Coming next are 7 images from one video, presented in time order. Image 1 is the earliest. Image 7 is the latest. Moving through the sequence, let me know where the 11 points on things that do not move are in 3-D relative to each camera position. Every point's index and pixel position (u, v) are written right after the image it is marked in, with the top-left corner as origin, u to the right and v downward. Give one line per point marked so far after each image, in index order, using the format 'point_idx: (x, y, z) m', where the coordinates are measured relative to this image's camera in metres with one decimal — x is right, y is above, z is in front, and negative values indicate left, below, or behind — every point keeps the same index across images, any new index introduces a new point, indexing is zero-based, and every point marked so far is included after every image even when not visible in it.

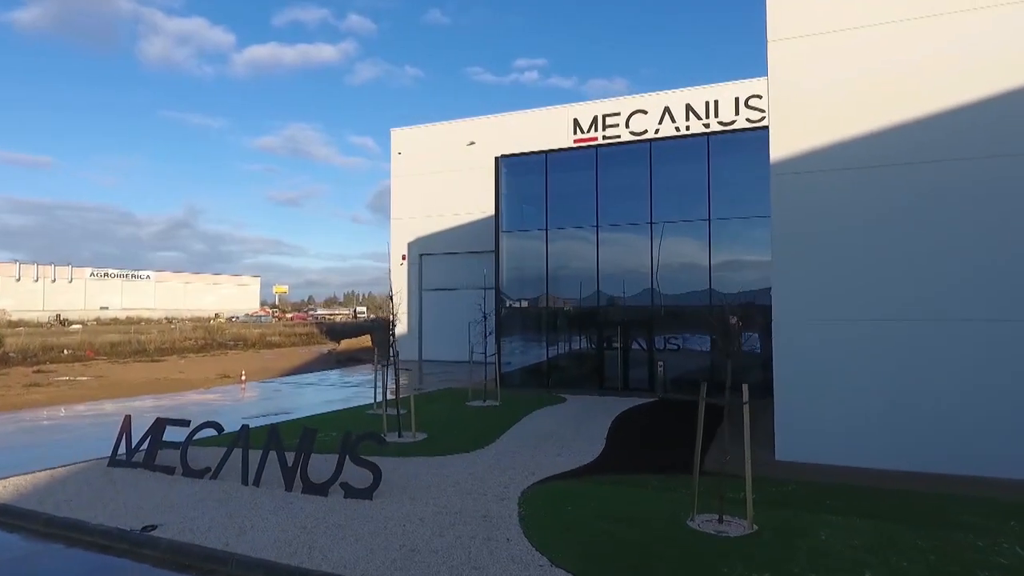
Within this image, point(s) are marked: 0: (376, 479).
0: (-1.4, -1.9, +6.3) m
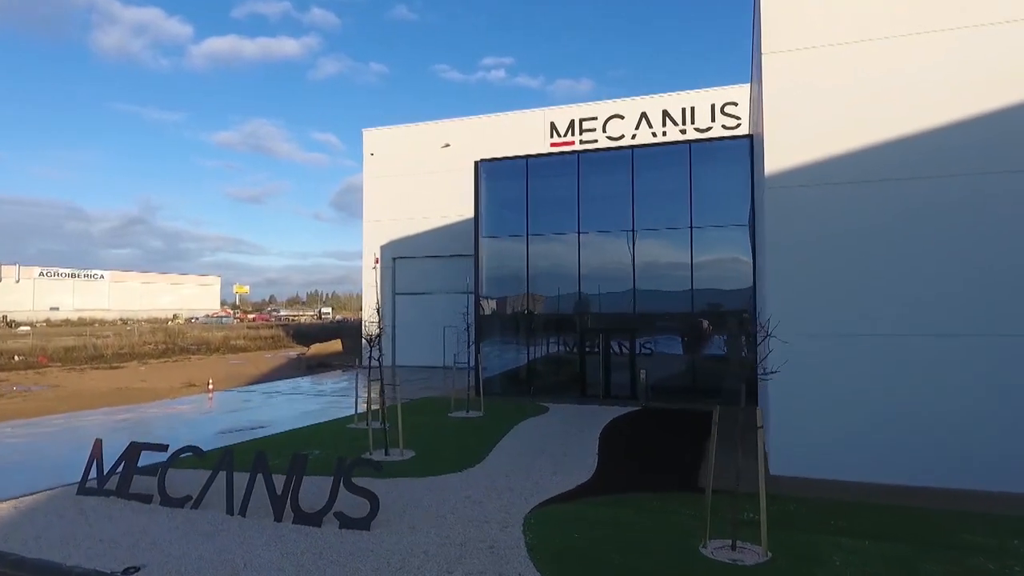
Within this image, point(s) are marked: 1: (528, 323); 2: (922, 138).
0: (-1.3, -2.1, +6.0) m
1: (+0.6, -0.9, +16.6) m
2: (+5.2, +1.9, +8.0) m
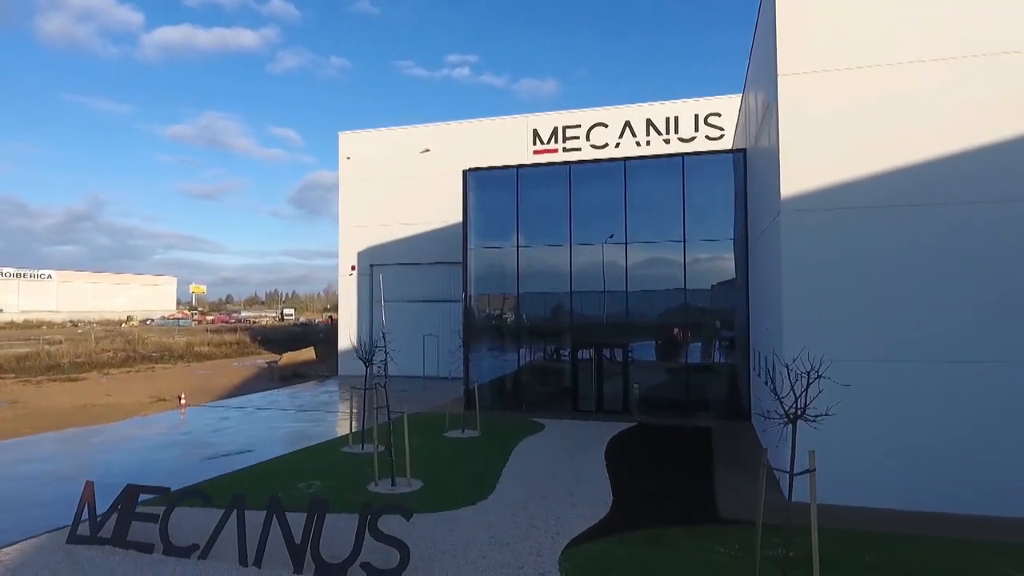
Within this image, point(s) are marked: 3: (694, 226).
0: (-1.0, -2.4, +5.7) m
1: (+0.3, -1.2, +16.3) m
2: (+5.4, +1.6, +8.1) m
3: (+4.5, +1.5, +15.6) m
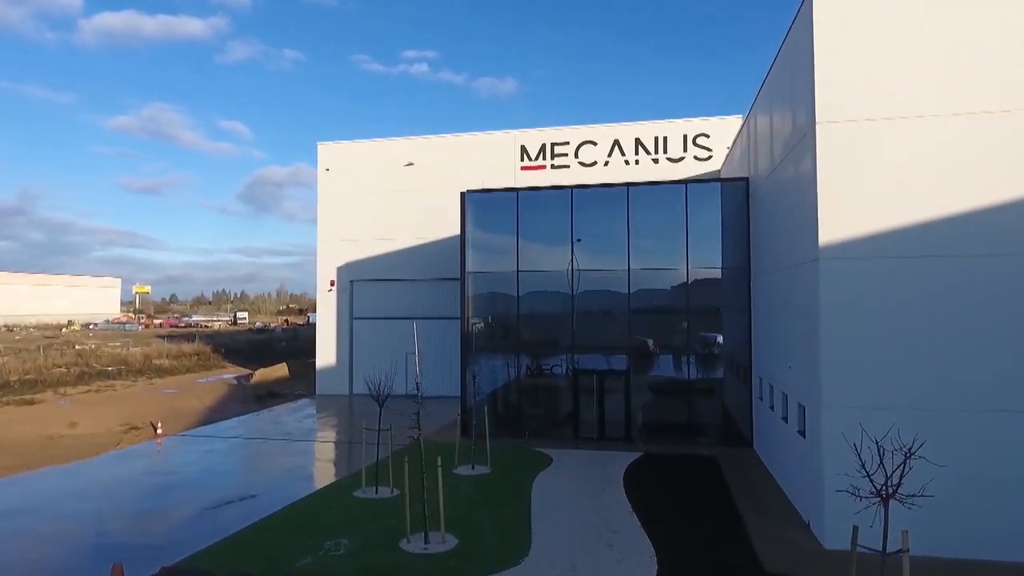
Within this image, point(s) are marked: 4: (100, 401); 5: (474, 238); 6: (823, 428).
0: (-0.2, -3.1, +5.4) m
1: (+0.2, -1.8, +16.1) m
2: (+6.0, +0.9, +8.2) m
3: (+4.5, +0.9, +15.7) m
4: (-12.9, -3.5, +19.9) m
5: (-1.0, +1.3, +16.5) m
6: (+4.2, -1.9, +8.6) m
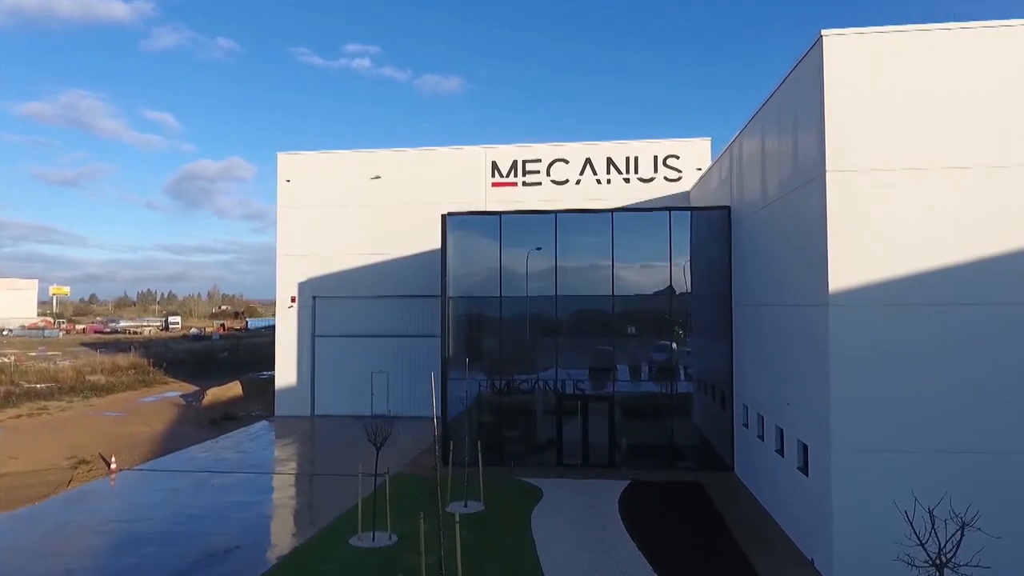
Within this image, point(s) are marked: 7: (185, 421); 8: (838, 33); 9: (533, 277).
0: (+0.3, -3.7, +5.1) m
1: (-0.3, -2.4, +15.8) m
2: (+6.3, +0.3, +8.6) m
3: (+4.0, +0.3, +15.8) m
4: (-13.7, -4.0, +18.4) m
5: (-1.5, +0.7, +16.2) m
6: (+4.4, -2.5, +8.7) m
7: (-10.3, -4.1, +19.9) m
8: (+4.5, +3.6, +8.9) m
9: (+0.5, +0.3, +16.0) m
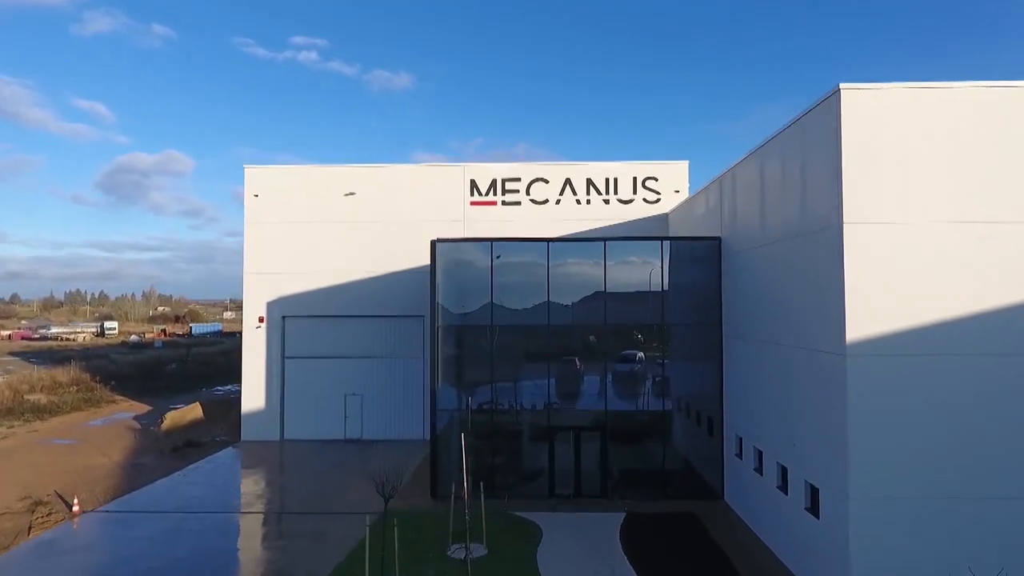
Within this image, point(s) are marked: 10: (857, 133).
0: (+1.0, -4.4, +4.9) m
1: (-0.5, -3.1, +15.5) m
2: (+6.6, -0.4, +8.9) m
3: (+3.7, -0.4, +15.9) m
4: (-14.2, -4.6, +16.9) m
5: (-1.8, +0.1, +15.7) m
6: (+4.7, -3.2, +8.9) m
7: (-10.9, -4.7, +18.7) m
8: (+4.9, +2.9, +9.1) m
9: (+0.2, -0.4, +15.8) m
10: (+4.9, +2.2, +9.0) m
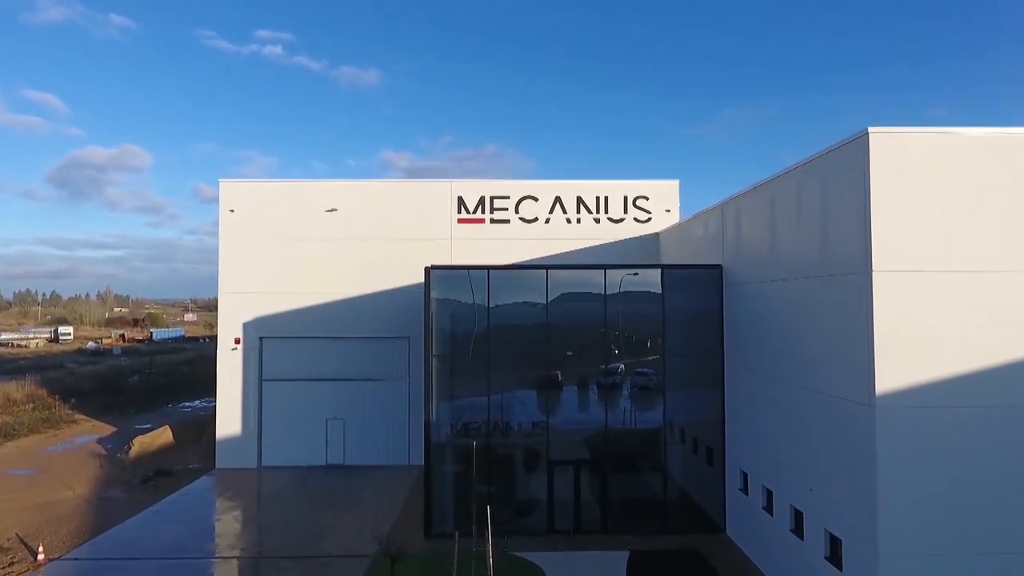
0: (+1.4, -5.1, +4.5) m
1: (-0.6, -3.7, +15.0) m
2: (+6.8, -1.1, +8.7) m
3: (+3.6, -1.1, +15.5) m
4: (-14.3, -5.2, +15.6) m
5: (-1.9, -0.5, +15.1) m
6: (+5.0, -3.9, +8.6) m
7: (-11.1, -5.3, +17.6) m
8: (+5.1, +2.2, +8.8) m
9: (+0.1, -1.0, +15.2) m
10: (+5.1, +1.5, +8.8) m
